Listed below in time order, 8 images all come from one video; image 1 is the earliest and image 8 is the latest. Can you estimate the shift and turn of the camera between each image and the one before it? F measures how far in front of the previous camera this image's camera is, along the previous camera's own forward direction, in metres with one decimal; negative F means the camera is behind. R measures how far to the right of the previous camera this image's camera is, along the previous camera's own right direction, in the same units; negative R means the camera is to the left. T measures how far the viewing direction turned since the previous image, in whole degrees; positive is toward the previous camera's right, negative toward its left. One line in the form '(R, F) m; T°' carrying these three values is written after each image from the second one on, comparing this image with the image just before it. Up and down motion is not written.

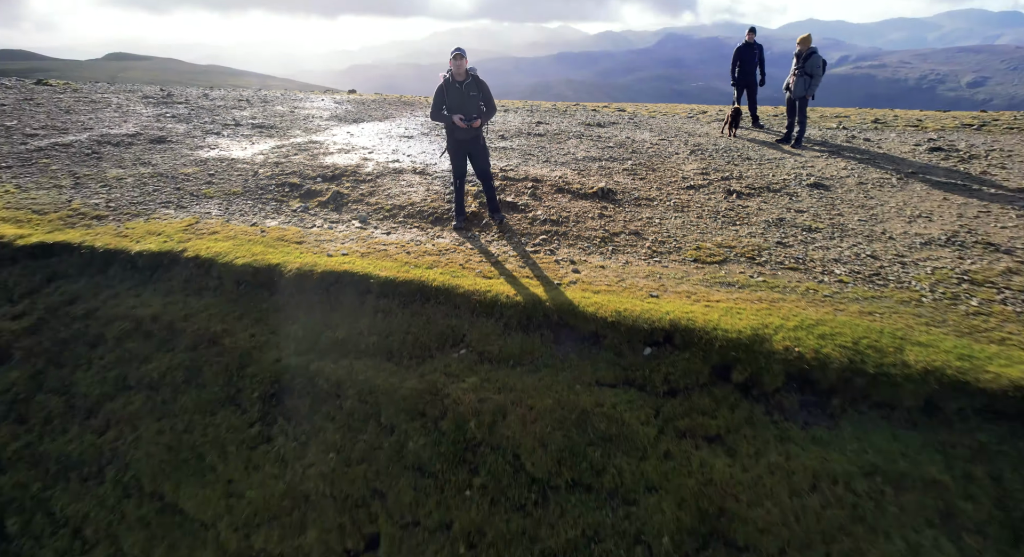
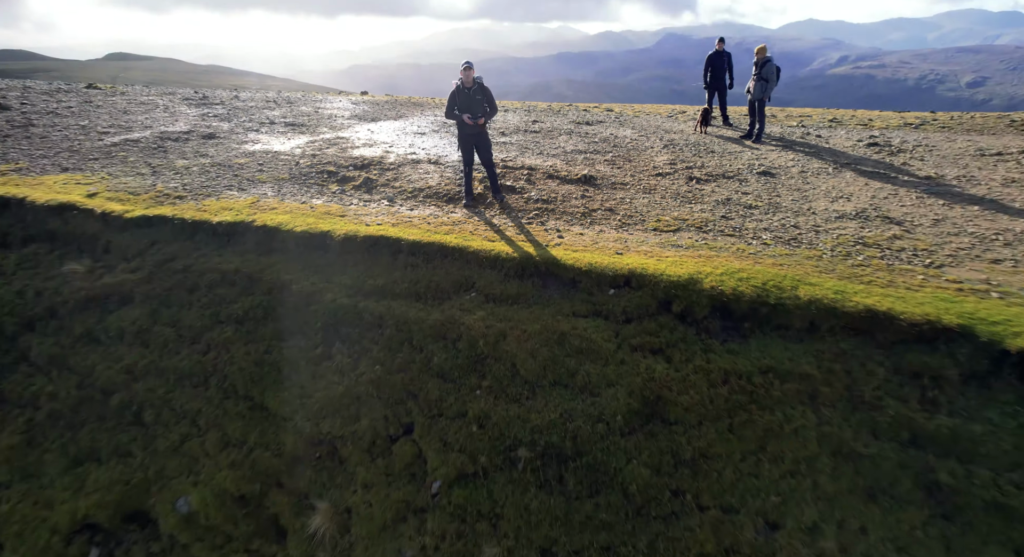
(0.0, -1.8) m; 0°
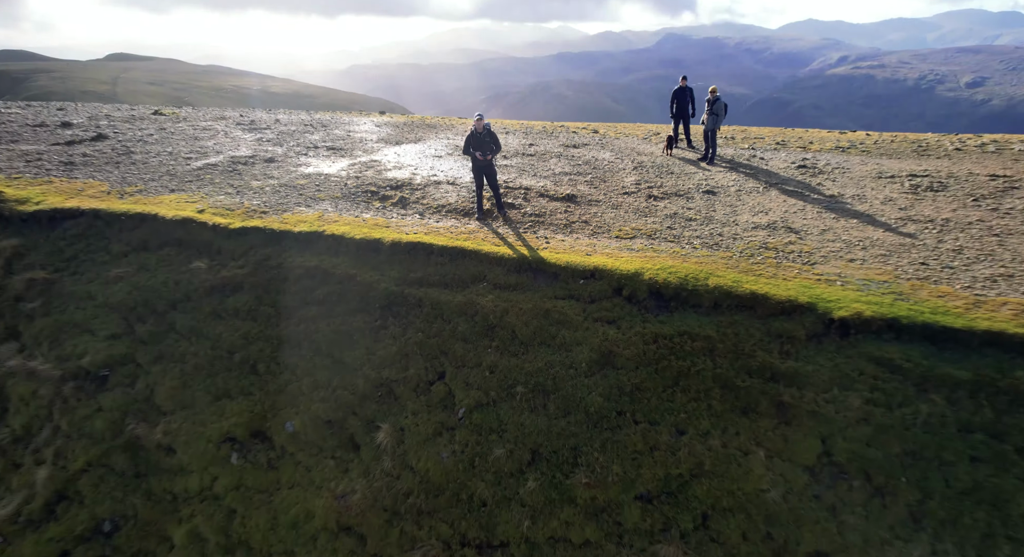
(0.0, -3.1) m; 0°
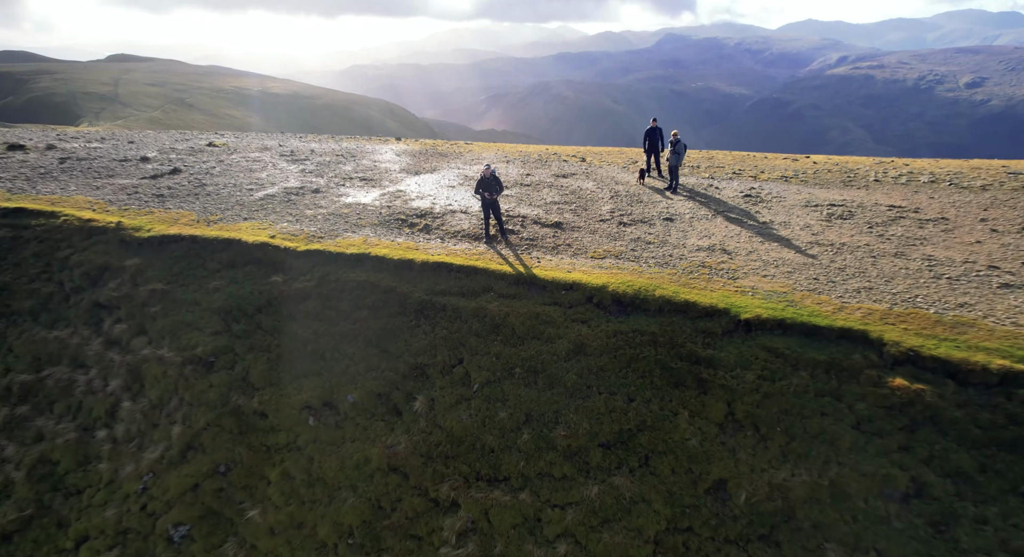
(0.0, -3.5) m; 0°
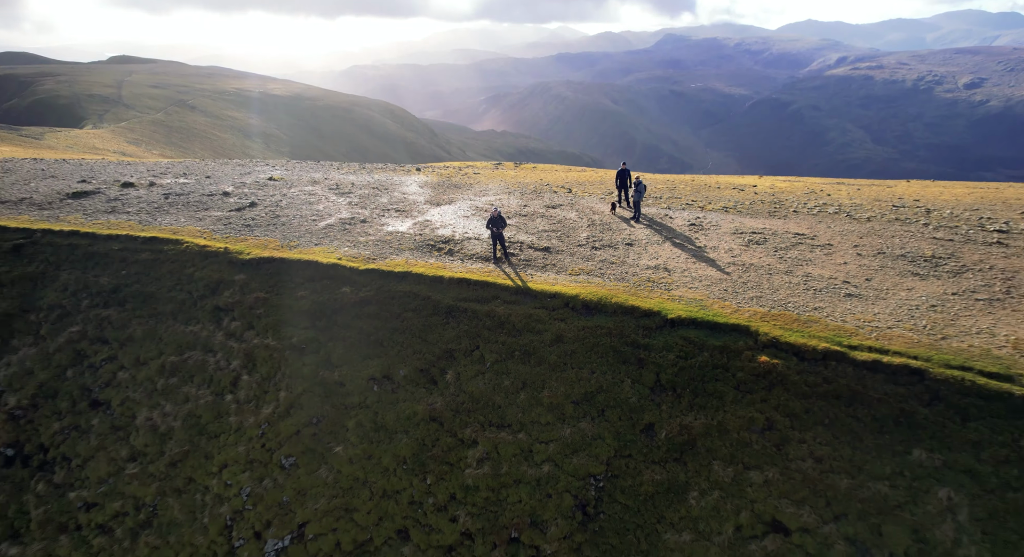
(0.0, -5.8) m; 0°
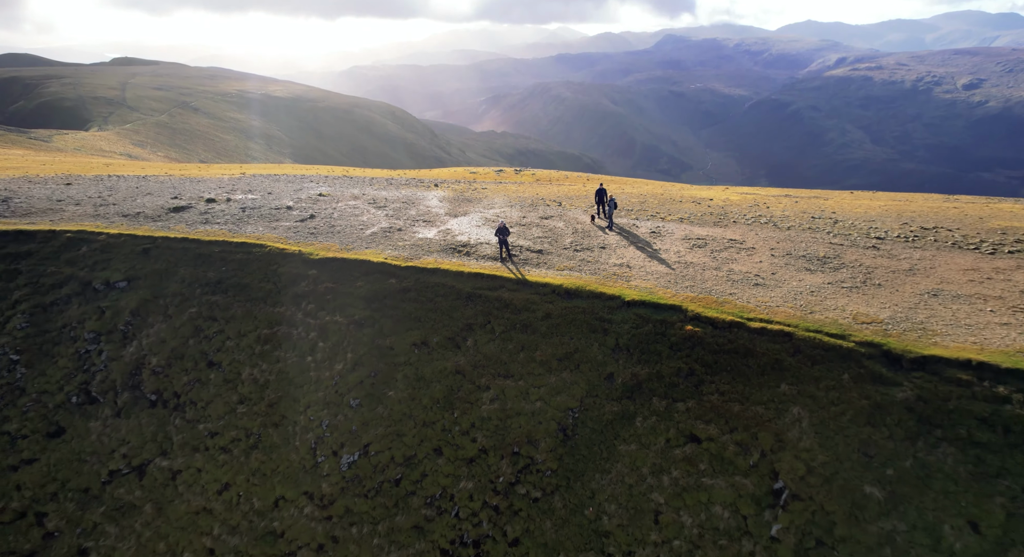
(-0.1, -7.1) m; 0°
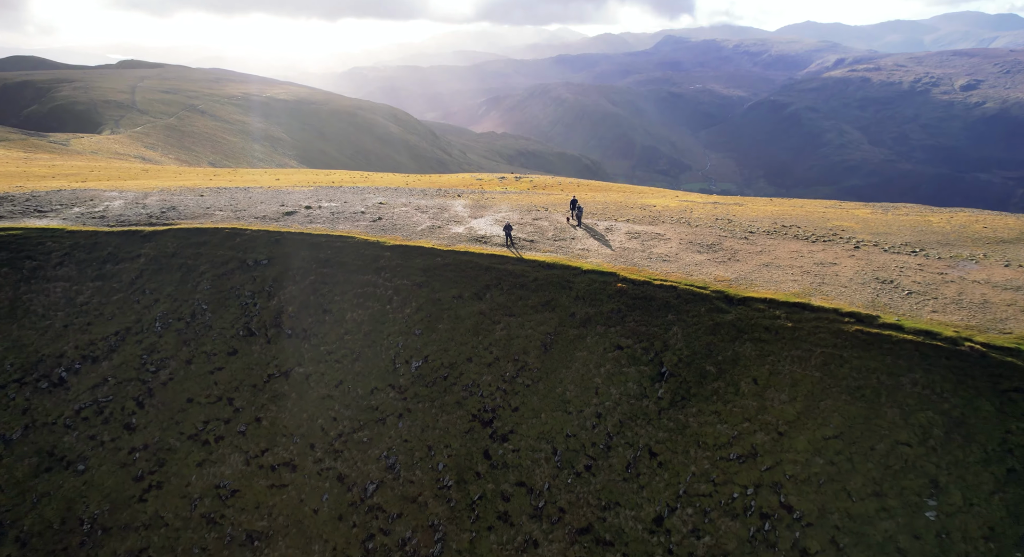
(-0.2, -15.4) m; 0°
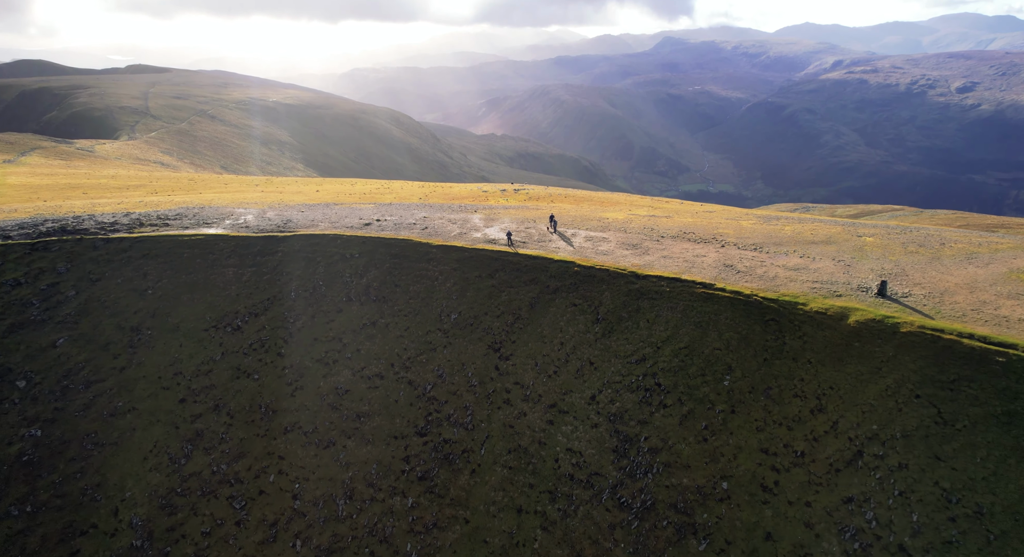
(0.0, -24.9) m; 0°
